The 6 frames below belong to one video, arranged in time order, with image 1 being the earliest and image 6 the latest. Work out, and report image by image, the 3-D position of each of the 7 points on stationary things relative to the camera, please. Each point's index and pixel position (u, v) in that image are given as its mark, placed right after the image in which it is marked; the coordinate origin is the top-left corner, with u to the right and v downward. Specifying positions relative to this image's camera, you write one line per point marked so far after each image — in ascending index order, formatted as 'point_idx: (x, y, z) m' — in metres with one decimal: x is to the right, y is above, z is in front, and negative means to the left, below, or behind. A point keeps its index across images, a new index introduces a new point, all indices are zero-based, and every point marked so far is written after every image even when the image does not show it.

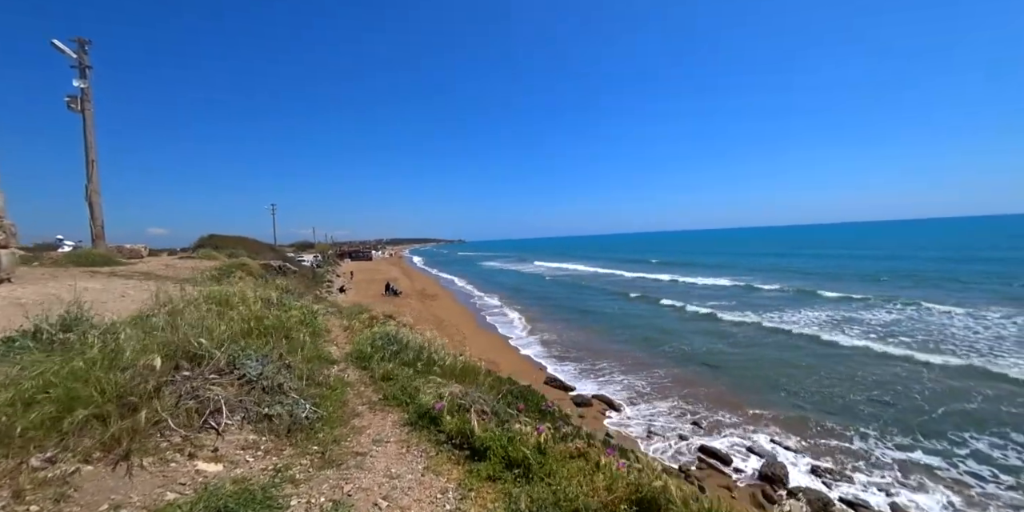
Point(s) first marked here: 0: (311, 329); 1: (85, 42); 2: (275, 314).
0: (-3.2, -1.2, +7.0) m
1: (-14.6, +7.2, +15.2) m
2: (-3.5, -0.9, +6.7) m
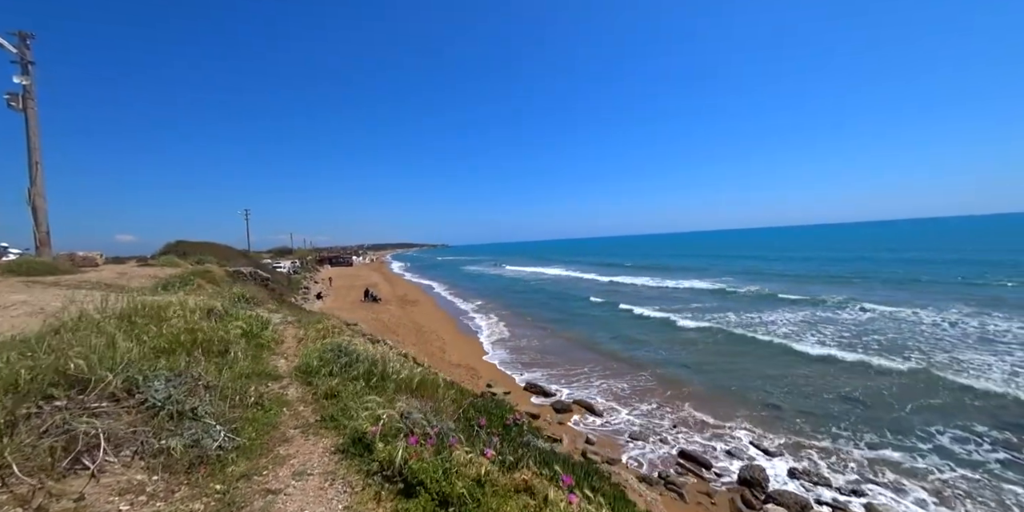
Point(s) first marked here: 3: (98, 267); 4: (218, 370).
0: (-3.7, -1.2, +6.5) m
1: (-15.5, +6.9, +14.2) m
2: (-4.1, -1.0, +6.1) m
3: (-17.9, -0.5, +19.2) m
4: (-3.1, -1.2, +4.6) m
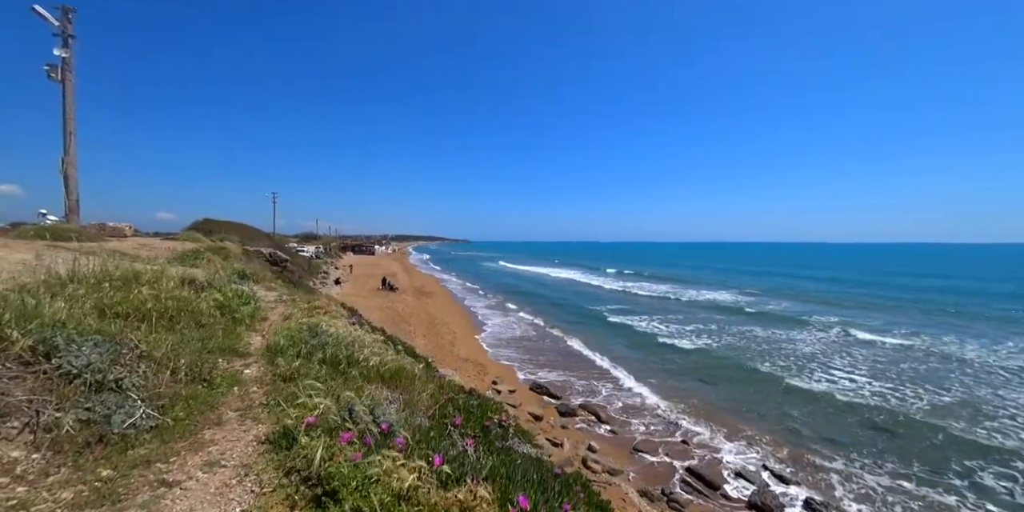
0: (-3.8, -0.8, +6.2) m
1: (-14.7, +8.1, +14.5) m
2: (-4.2, -0.5, +5.8) m
3: (-17.3, +0.8, +19.6) m
4: (-3.3, -0.8, +4.3) m
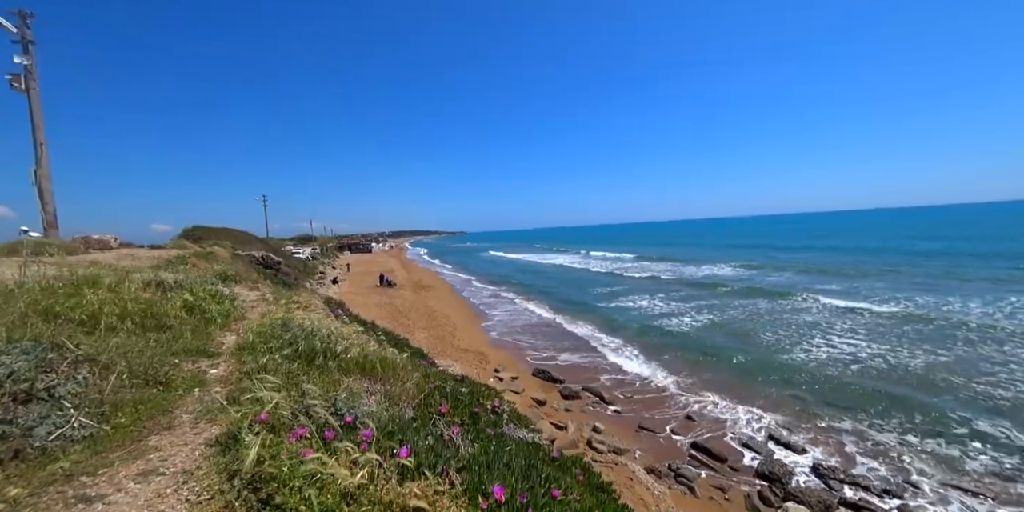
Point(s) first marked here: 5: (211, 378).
0: (-4.0, -0.8, +5.8) m
1: (-15.5, +7.6, +13.9) m
2: (-4.4, -0.5, +5.5) m
3: (-17.6, +0.3, +19.2) m
4: (-3.5, -0.8, +4.0) m
5: (-2.8, -1.1, +4.1) m
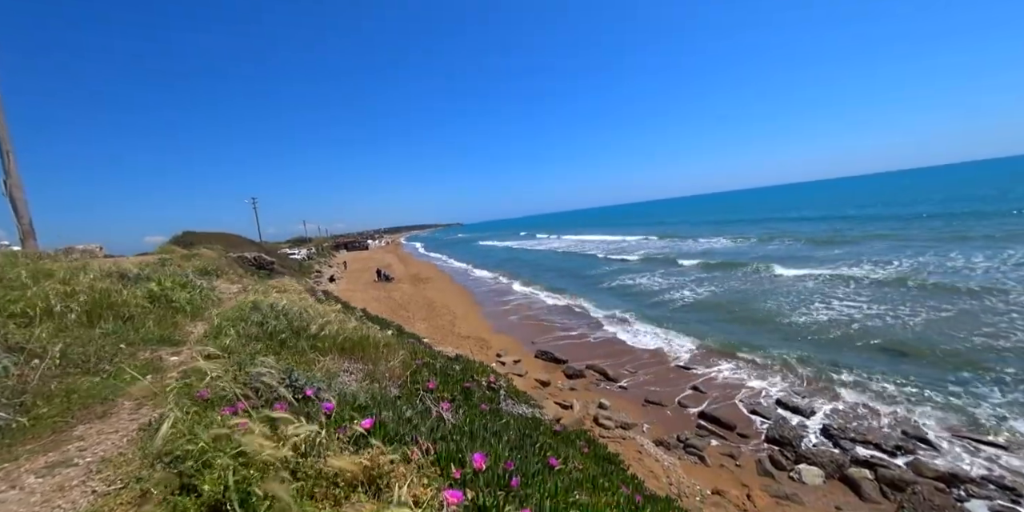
0: (-4.2, -0.6, +5.4) m
1: (-16.1, +7.2, +13.2) m
2: (-4.5, -0.4, +5.1) m
3: (-17.8, 0.0, +18.7) m
4: (-3.6, -0.6, +3.6) m
5: (-2.9, -0.9, +3.7) m
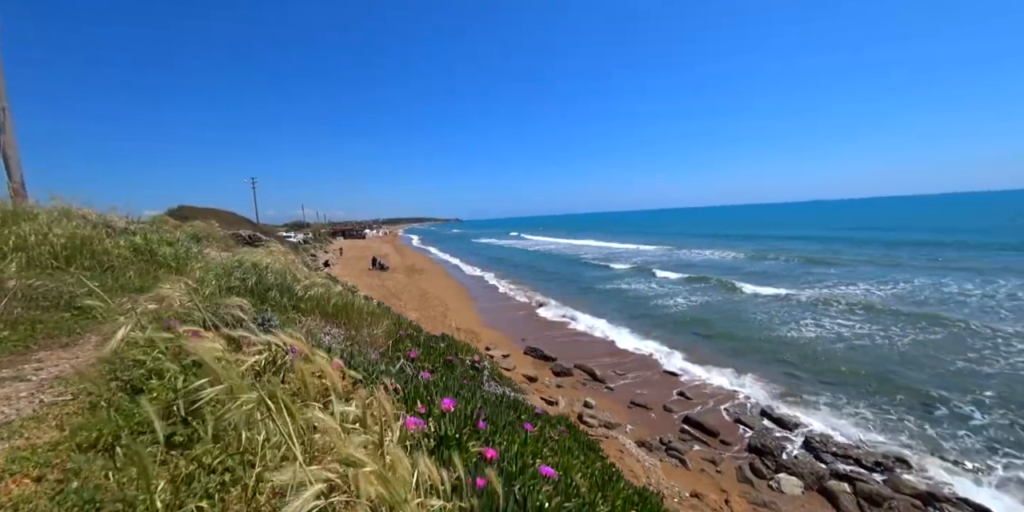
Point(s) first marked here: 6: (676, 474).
0: (-4.3, -0.1, +5.3) m
1: (-15.7, +8.6, +13.0) m
2: (-4.6, +0.2, +5.0) m
3: (-18.0, +1.5, +18.5) m
4: (-3.7, -0.1, +3.5) m
5: (-3.0, -0.4, +3.6) m
6: (+2.5, -3.3, +6.9) m
